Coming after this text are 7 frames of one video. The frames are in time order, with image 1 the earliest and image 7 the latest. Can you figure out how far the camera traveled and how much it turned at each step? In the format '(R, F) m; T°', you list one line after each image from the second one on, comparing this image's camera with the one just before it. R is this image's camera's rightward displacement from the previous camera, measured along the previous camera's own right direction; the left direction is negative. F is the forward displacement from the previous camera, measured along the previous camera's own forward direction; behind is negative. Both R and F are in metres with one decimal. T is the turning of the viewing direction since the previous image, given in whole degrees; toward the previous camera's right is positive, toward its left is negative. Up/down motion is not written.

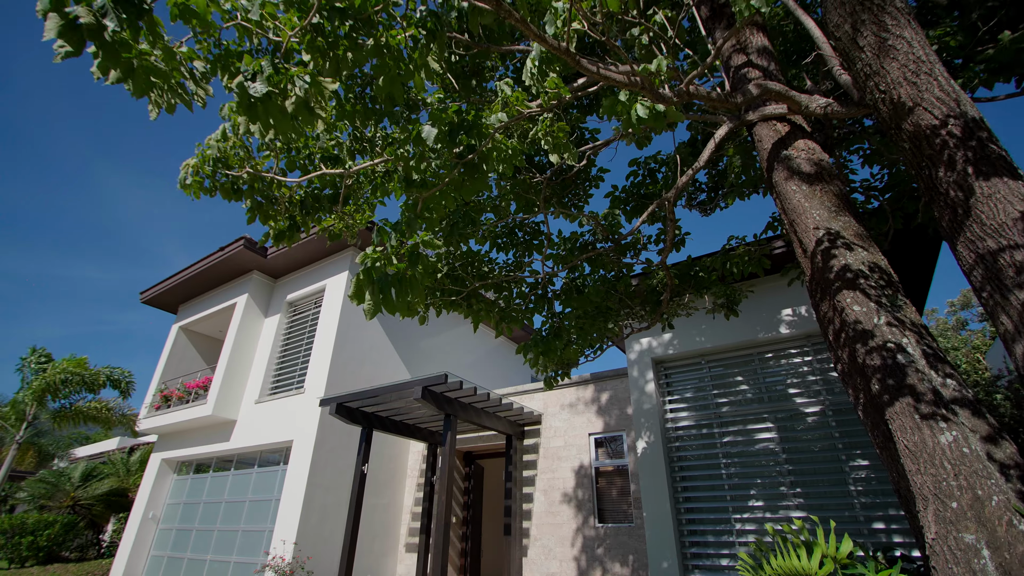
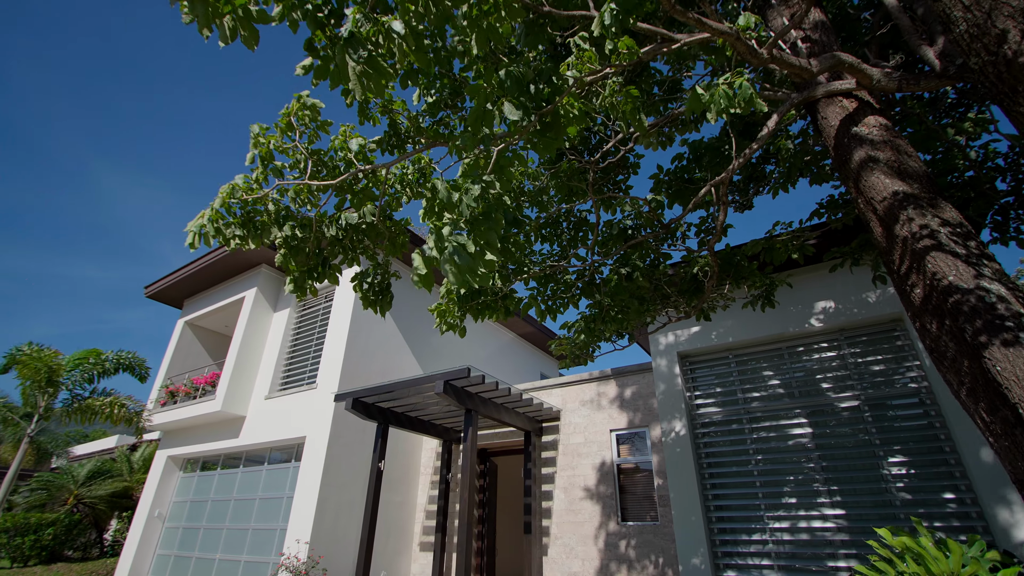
(-0.4, +0.2) m; 0°
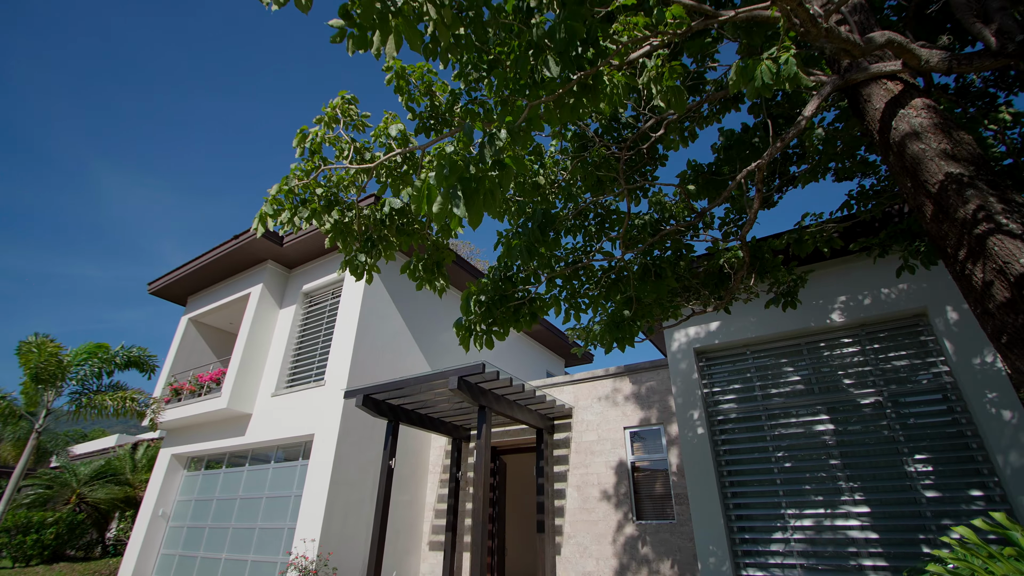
(-0.2, +0.1) m; 0°
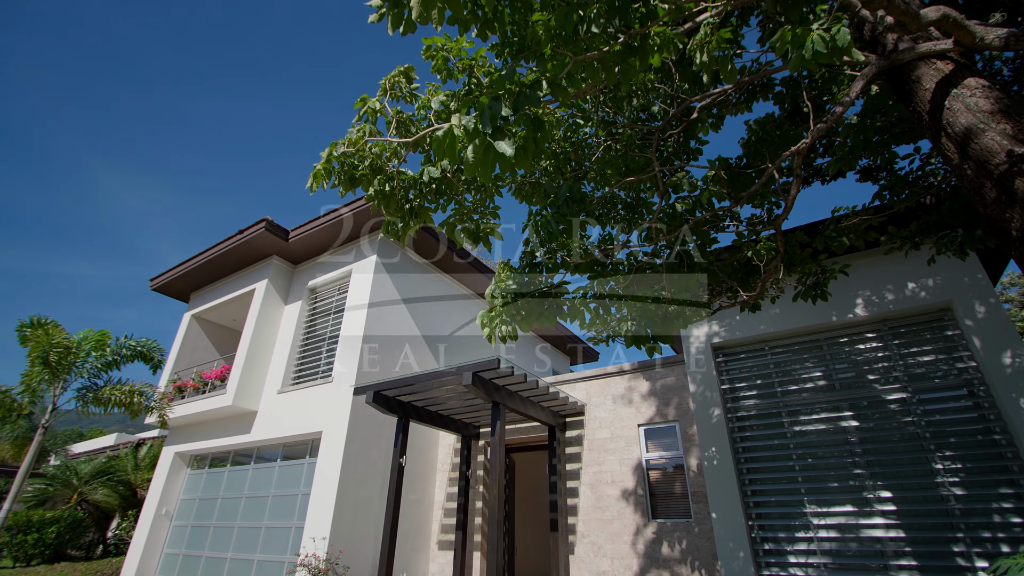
(-0.2, +0.1) m; 0°
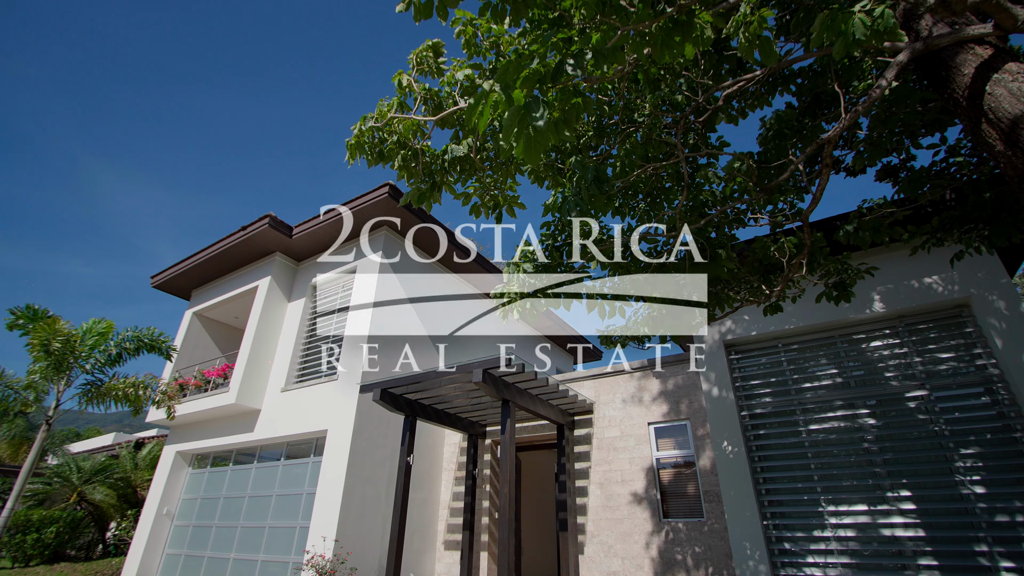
(-0.2, +0.1) m; 0°
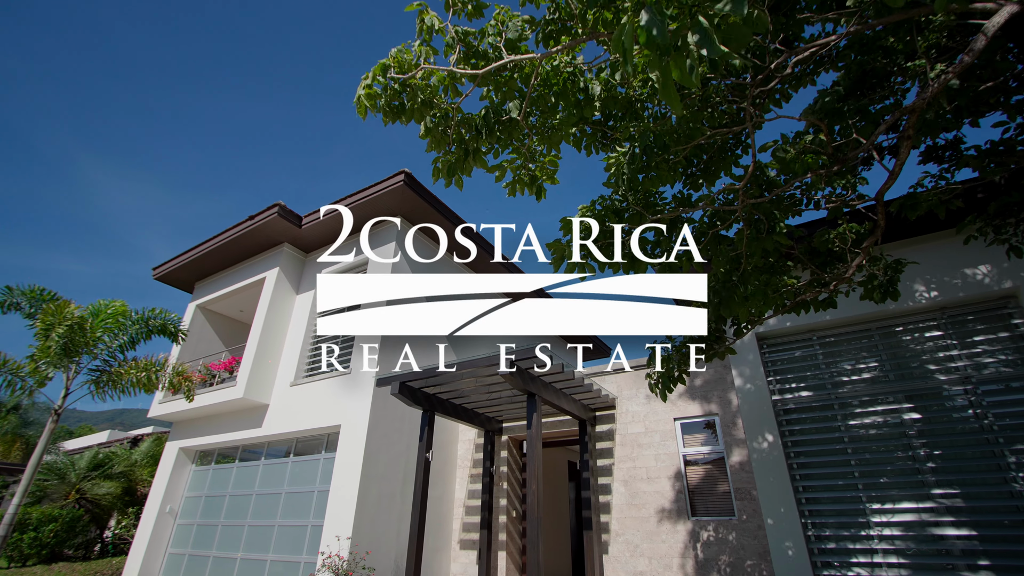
(-0.4, +0.2) m; +1°
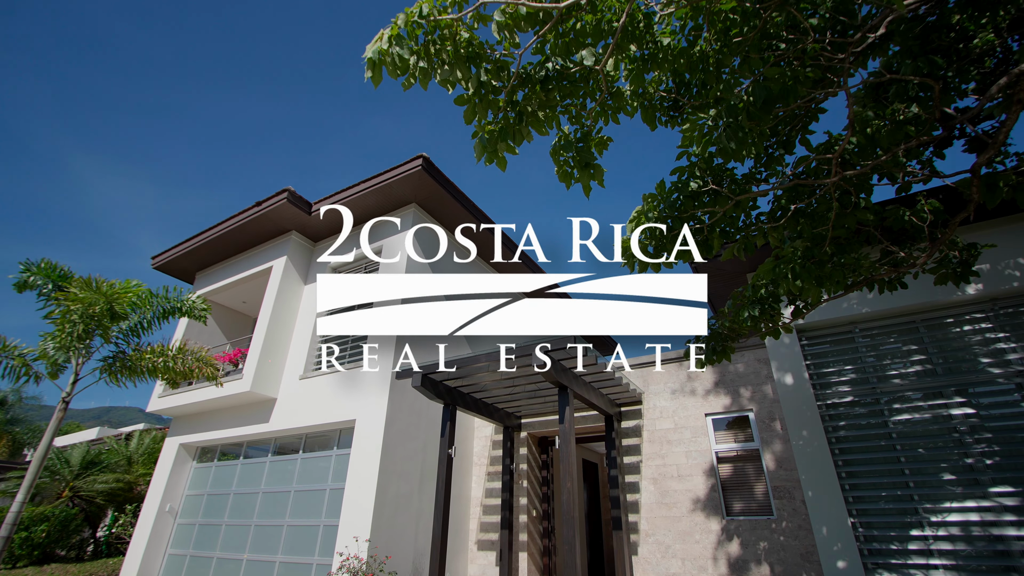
(-0.5, +0.3) m; +1°
